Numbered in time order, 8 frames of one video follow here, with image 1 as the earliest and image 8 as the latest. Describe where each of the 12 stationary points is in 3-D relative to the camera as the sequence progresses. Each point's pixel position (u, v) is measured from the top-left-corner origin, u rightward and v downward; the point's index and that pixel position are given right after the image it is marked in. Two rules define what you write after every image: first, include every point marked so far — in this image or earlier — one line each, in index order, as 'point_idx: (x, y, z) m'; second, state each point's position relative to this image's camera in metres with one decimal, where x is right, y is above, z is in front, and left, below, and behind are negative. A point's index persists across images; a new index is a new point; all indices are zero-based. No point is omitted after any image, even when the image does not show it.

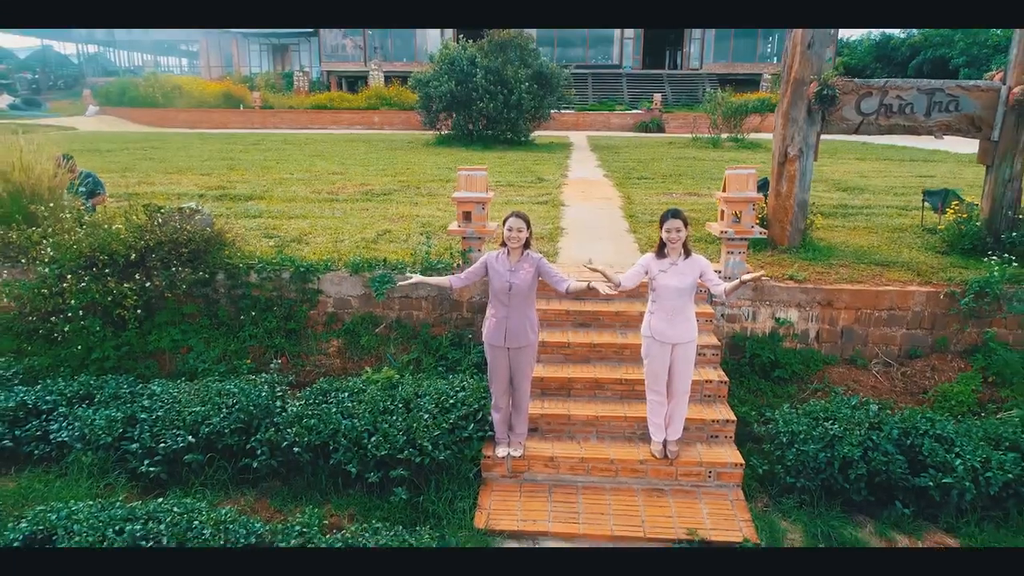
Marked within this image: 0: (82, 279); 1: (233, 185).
0: (-2.4, +0.1, +4.1) m
1: (-2.9, +1.1, +7.5) m
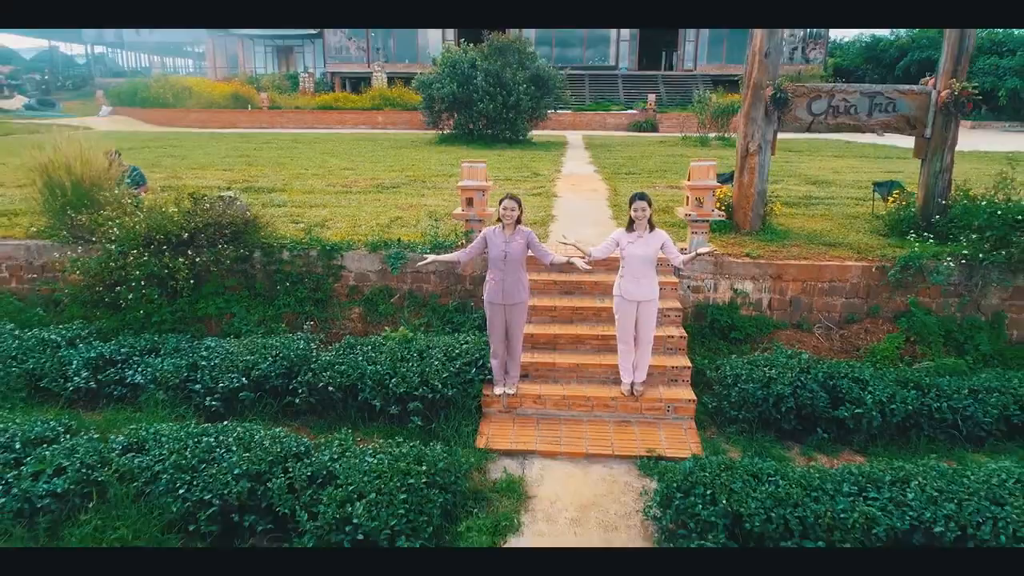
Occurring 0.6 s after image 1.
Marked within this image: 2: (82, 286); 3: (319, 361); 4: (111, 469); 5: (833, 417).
0: (-2.5, +0.2, +4.8) m
1: (-3.0, +1.3, +8.3) m
2: (-2.9, 0.0, +4.9) m
3: (-1.1, -0.4, +4.0) m
4: (-1.7, -0.8, +3.1) m
5: (+1.7, -0.7, +3.7) m
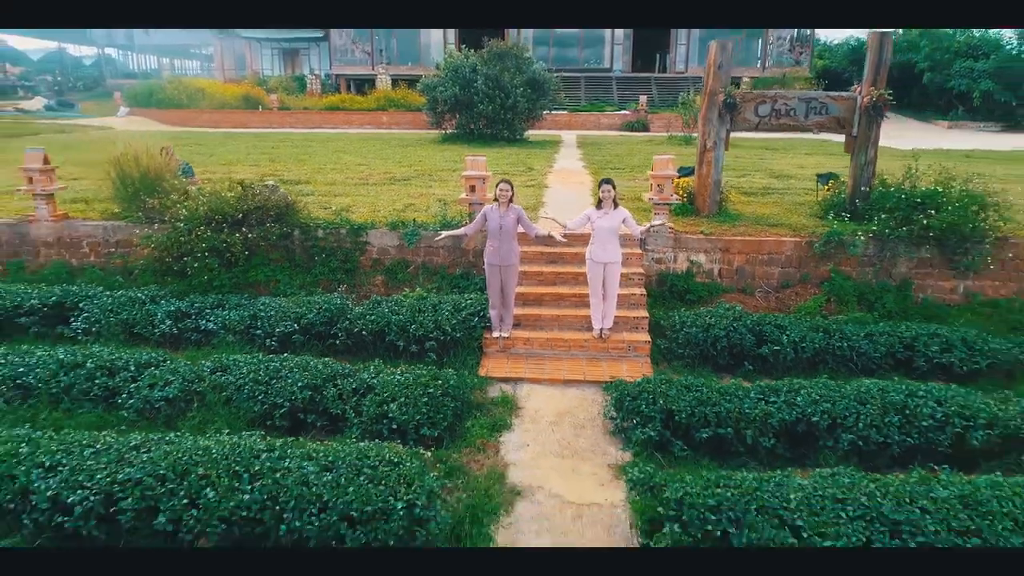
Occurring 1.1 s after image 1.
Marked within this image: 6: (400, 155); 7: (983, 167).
0: (-2.5, +0.5, +5.9) m
1: (-3.0, +1.5, +9.3) m
2: (-3.0, +0.3, +5.9) m
3: (-1.1, -0.2, +5.1) m
4: (-1.8, -0.6, +4.2) m
5: (+1.6, -0.4, +4.8) m
6: (-1.9, +2.3, +12.4) m
7: (+7.1, +1.8, +10.7) m
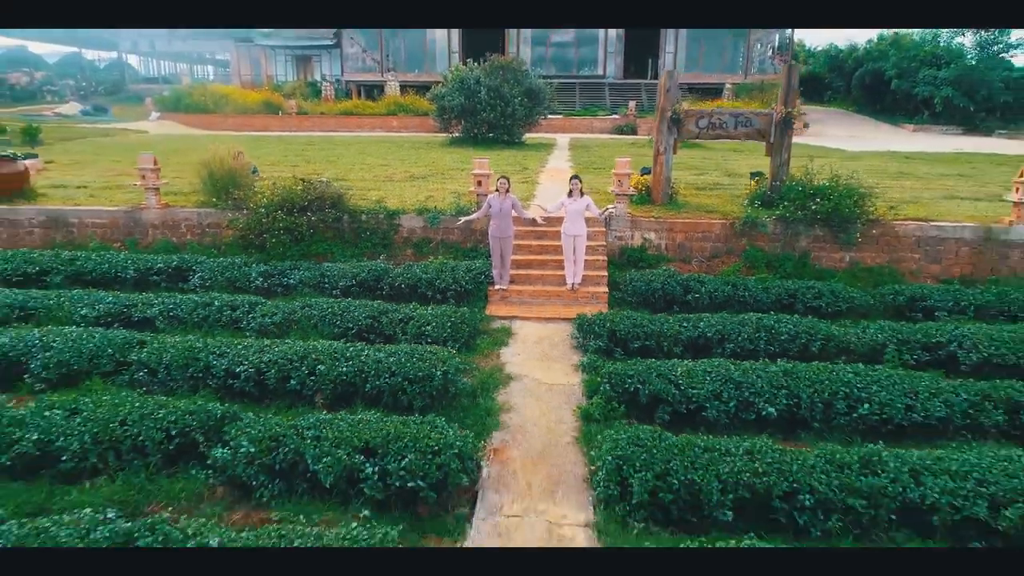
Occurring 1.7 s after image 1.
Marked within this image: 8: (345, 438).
0: (-2.5, +0.8, +7.8) m
1: (-3.0, +1.8, +11.3) m
2: (-3.0, +0.6, +7.9) m
3: (-1.1, +0.1, +7.0) m
4: (-1.8, -0.2, +6.1) m
5: (+1.6, -0.1, +6.7) m
6: (-1.9, +2.6, +14.4) m
7: (+7.0, +2.1, +12.7) m
8: (-0.9, -0.9, +4.0) m
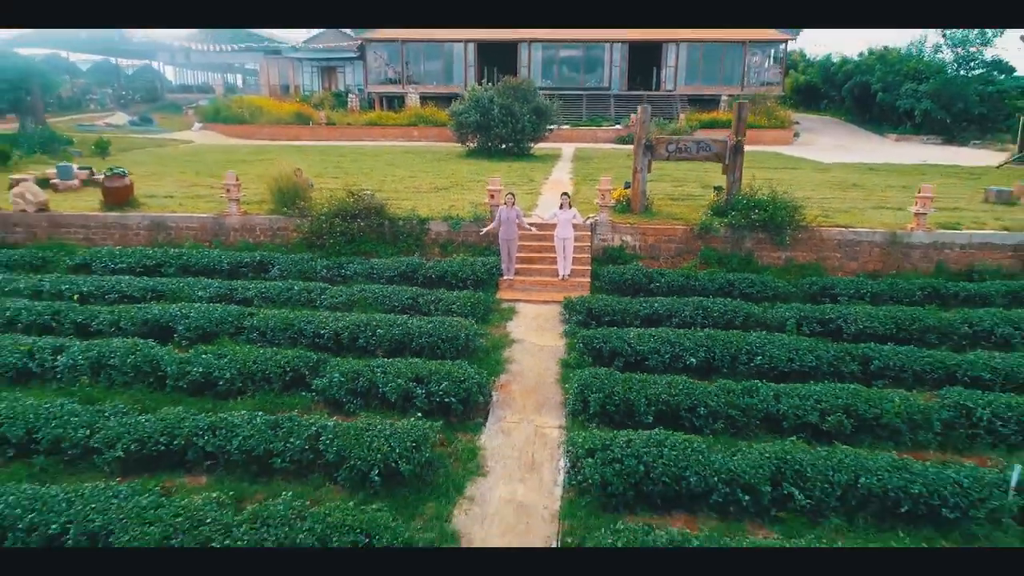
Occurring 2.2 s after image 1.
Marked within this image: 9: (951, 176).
0: (-2.5, +0.9, +9.9) m
1: (-2.9, +2.0, +13.4) m
2: (-2.9, +0.7, +10.0) m
3: (-1.1, +0.3, +9.1) m
4: (-1.8, -0.1, +8.2) m
5: (+1.7, 0.0, +8.8) m
6: (-1.7, +2.8, +16.5) m
7: (+7.2, +2.2, +14.6) m
8: (-0.9, -0.7, +6.1) m
9: (+9.1, +2.3, +14.9) m
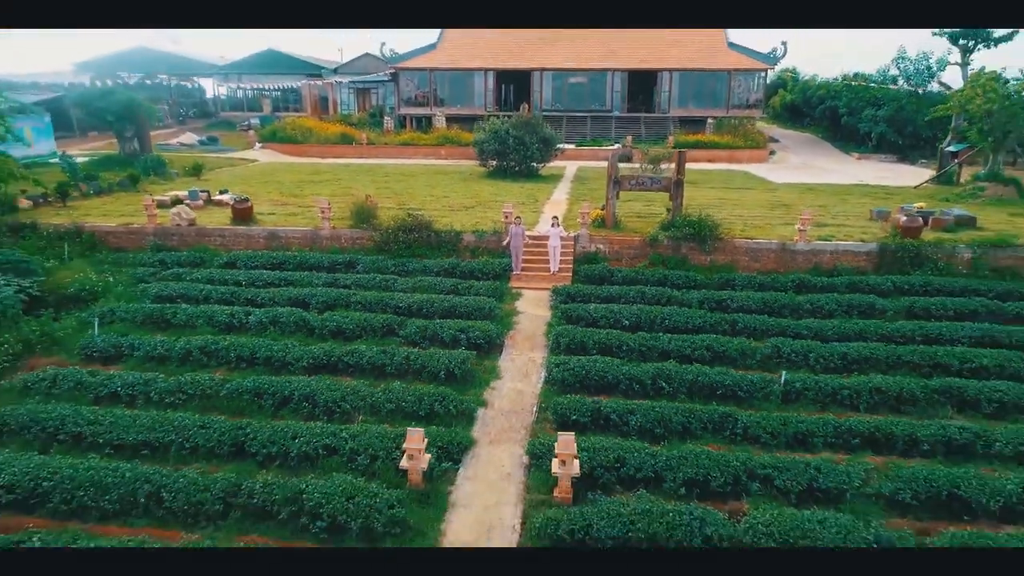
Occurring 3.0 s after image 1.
0: (-2.3, +1.1, +14.4) m
1: (-2.6, +2.1, +17.9) m
2: (-2.7, +0.9, +14.5) m
3: (-0.9, +0.4, +13.5) m
4: (-1.7, +0.1, +12.7) m
5: (+1.8, +0.2, +13.1) m
6: (-1.4, +2.9, +20.9) m
7: (+7.5, +2.3, +18.8) m
8: (-0.9, -0.6, +10.5) m
9: (+9.4, +2.4, +19.1) m
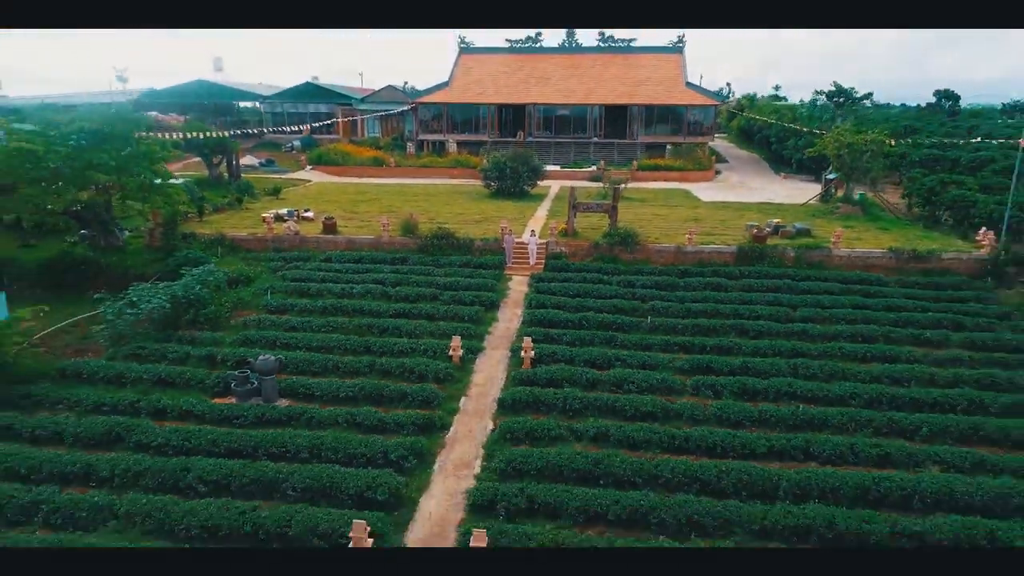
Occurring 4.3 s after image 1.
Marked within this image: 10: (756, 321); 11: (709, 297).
0: (-2.5, +1.5, +22.3) m
1: (-2.8, +2.5, +25.8) m
2: (-2.9, +1.3, +22.4) m
3: (-1.1, +0.8, +21.5) m
4: (-1.8, +0.5, +20.6) m
5: (+1.6, +0.6, +21.1) m
6: (-1.6, +3.3, +28.9) m
7: (+7.3, +2.7, +26.7) m
8: (-1.1, -0.2, +18.5) m
9: (+9.3, +2.8, +27.0) m
10: (+5.9, -0.8, +17.2) m
11: (+5.1, -0.2, +18.7) m
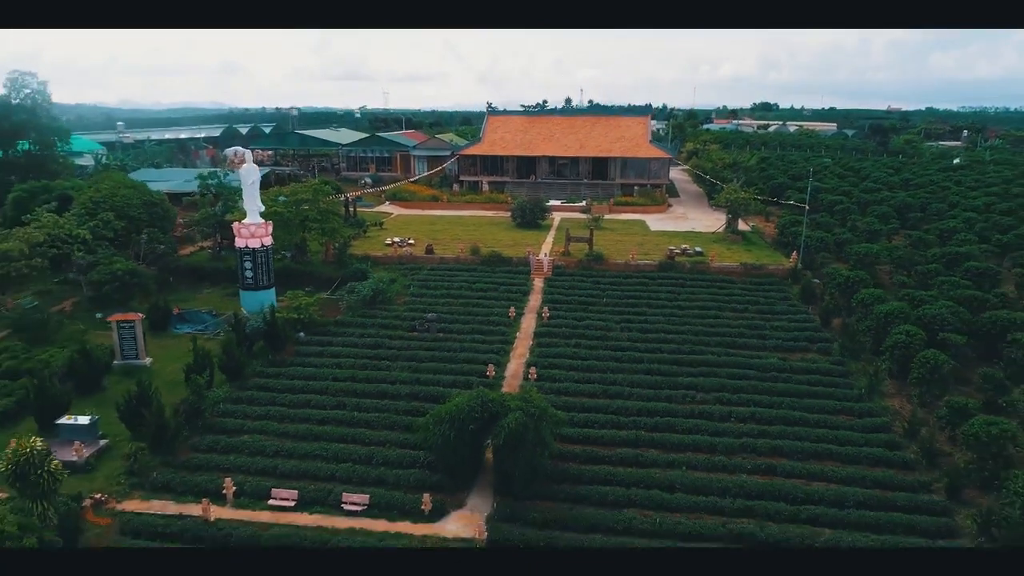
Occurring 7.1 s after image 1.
0: (-1.3, +1.7, +39.6) m
1: (-1.6, +2.7, +43.1) m
2: (-1.7, +1.5, +39.7) m
3: (+0.1, +1.0, +38.8) m
4: (-0.7, +0.7, +37.9) m
5: (+2.8, +0.7, +38.4) m
6: (-0.4, +3.5, +46.1) m
7: (+8.5, +2.9, +44.0) m
8: (+0.1, 0.0, +35.8) m
9: (+10.4, +3.0, +44.3) m
10: (+7.1, -0.6, +34.5) m
11: (+6.3, 0.0, +36.0) m
